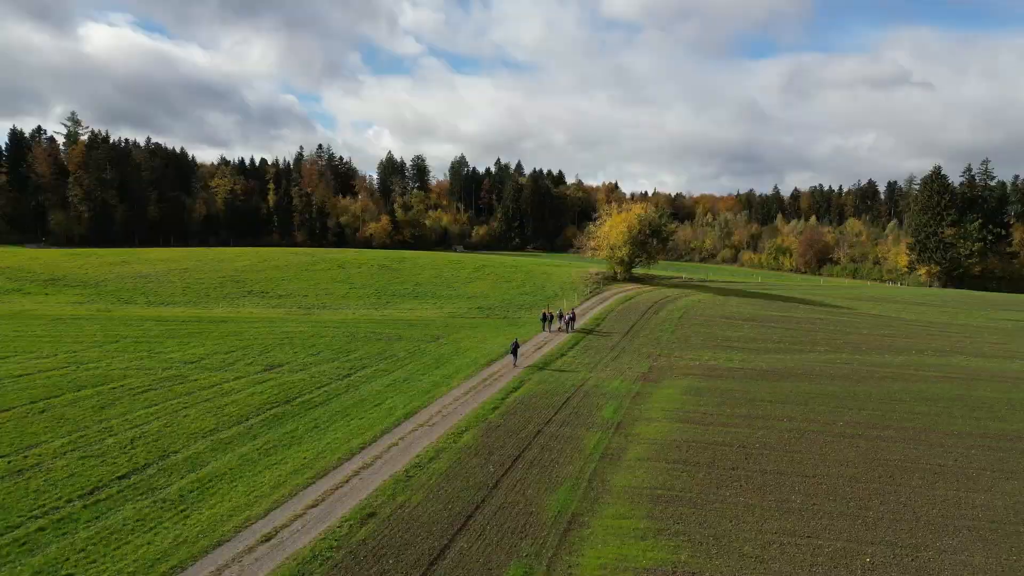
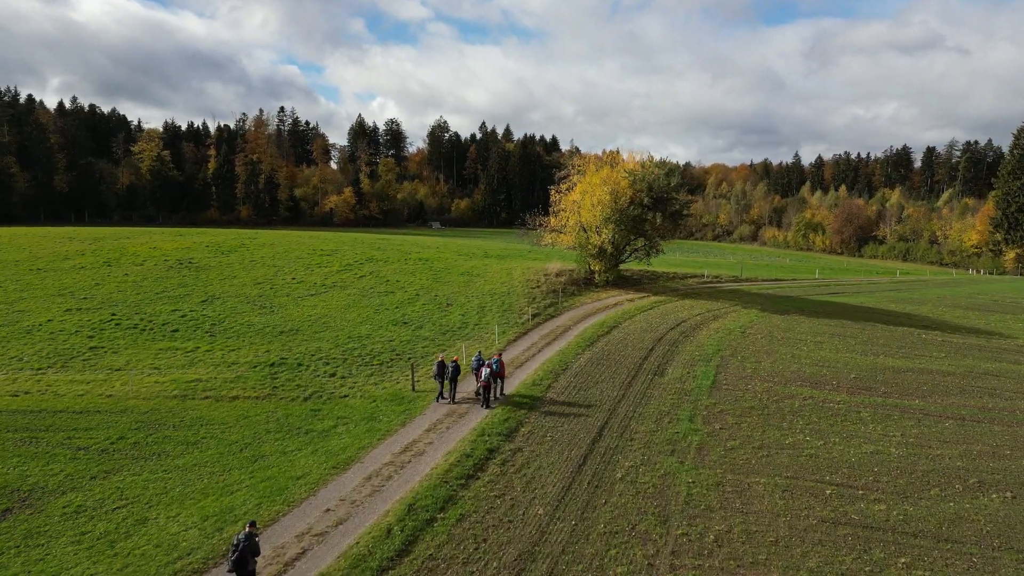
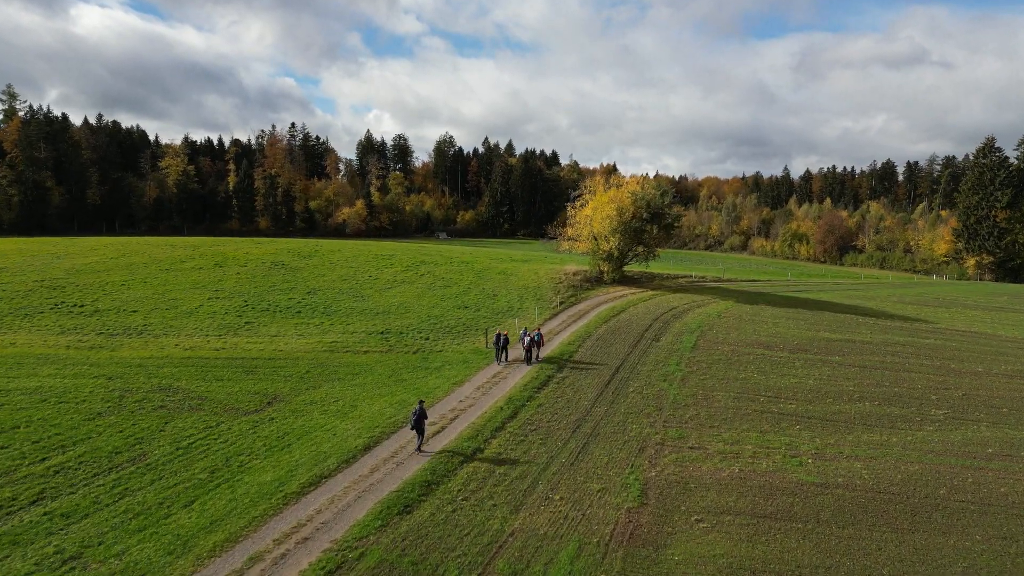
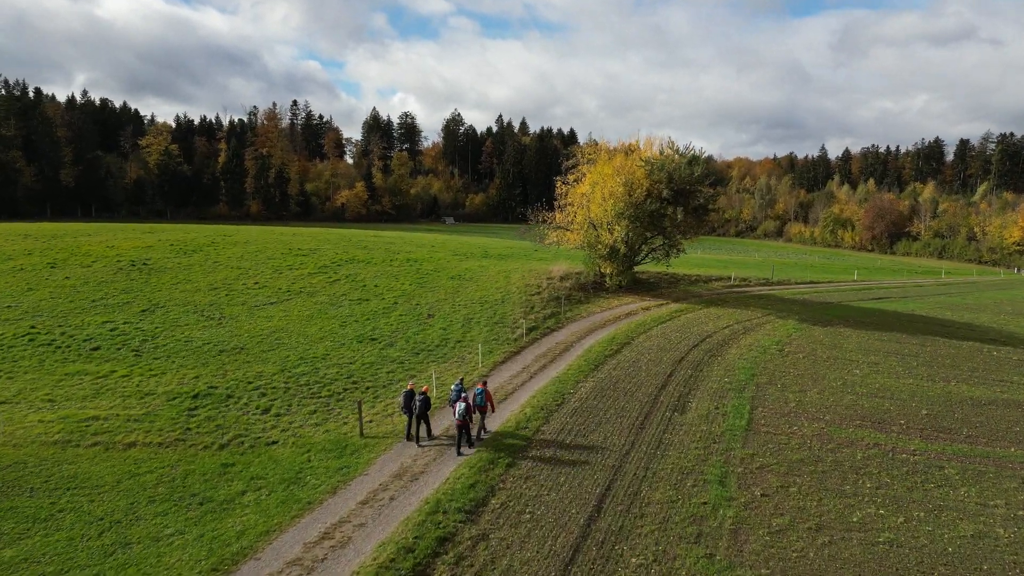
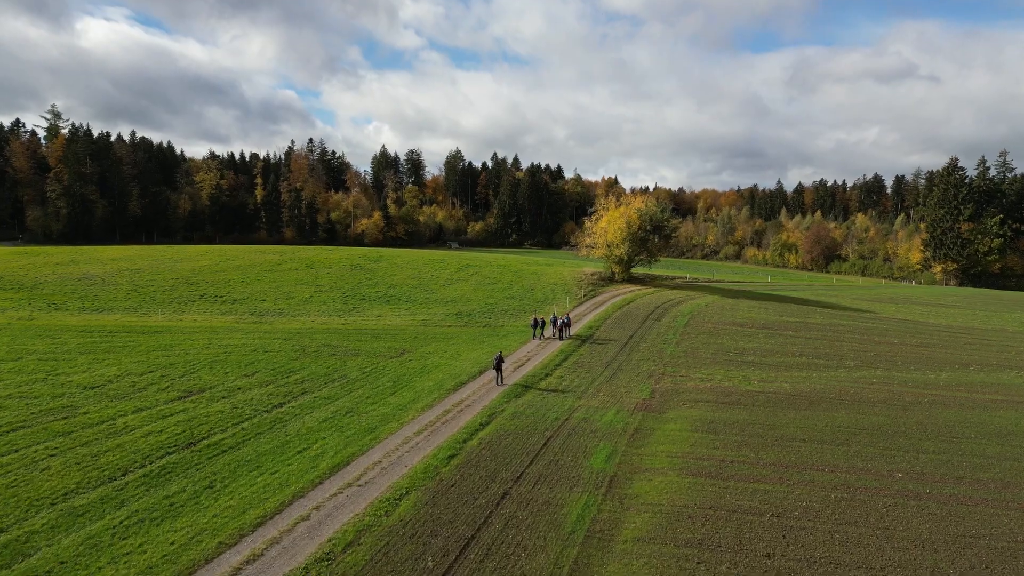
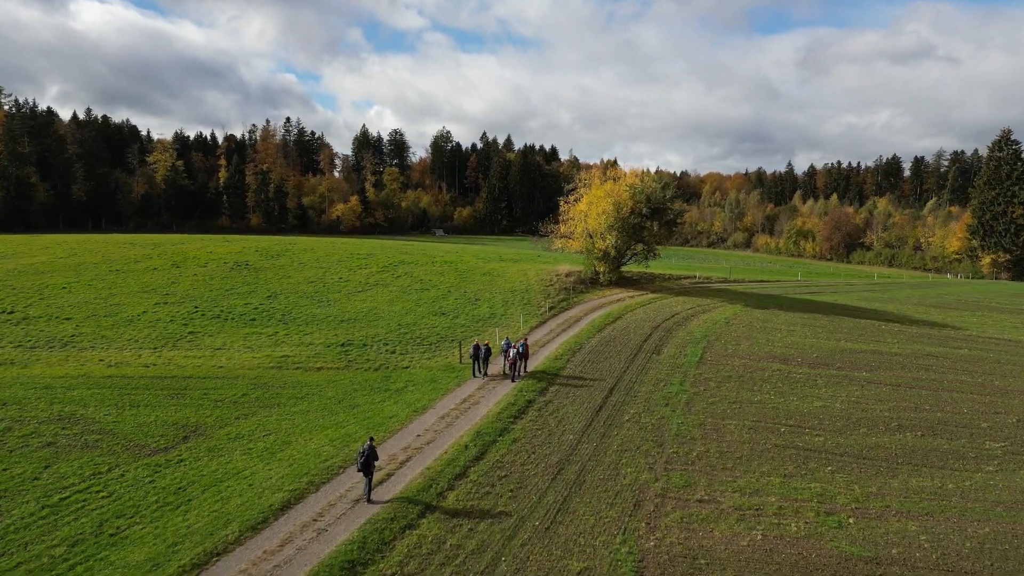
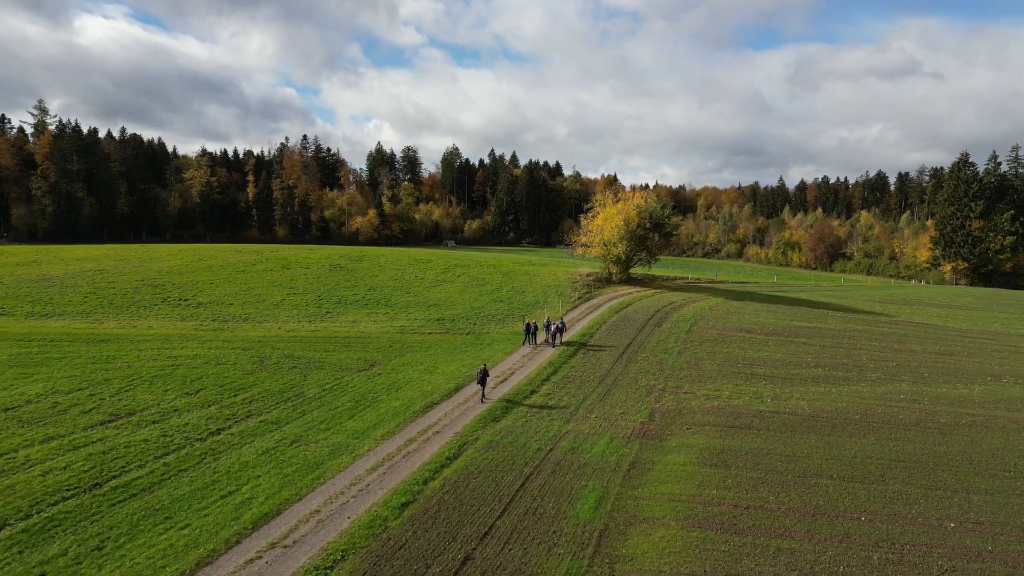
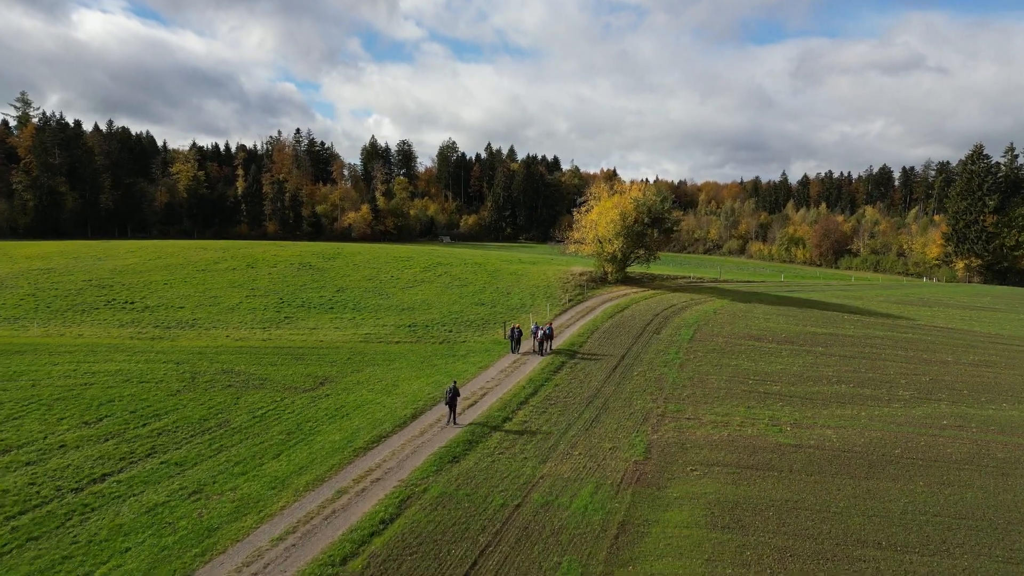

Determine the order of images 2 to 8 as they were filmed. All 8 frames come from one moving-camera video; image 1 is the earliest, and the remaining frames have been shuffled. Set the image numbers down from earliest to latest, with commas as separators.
5, 7, 8, 3, 6, 2, 4
